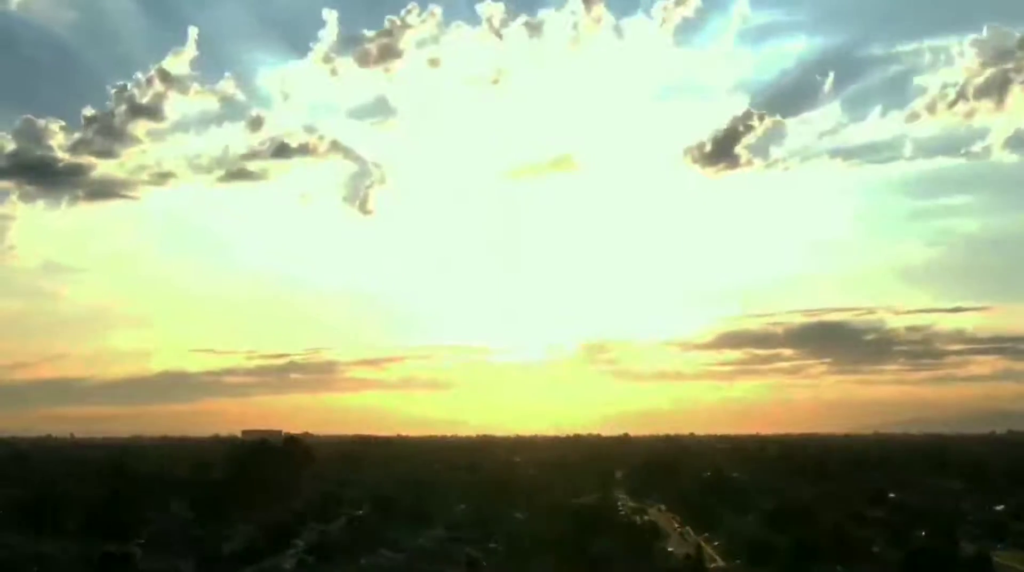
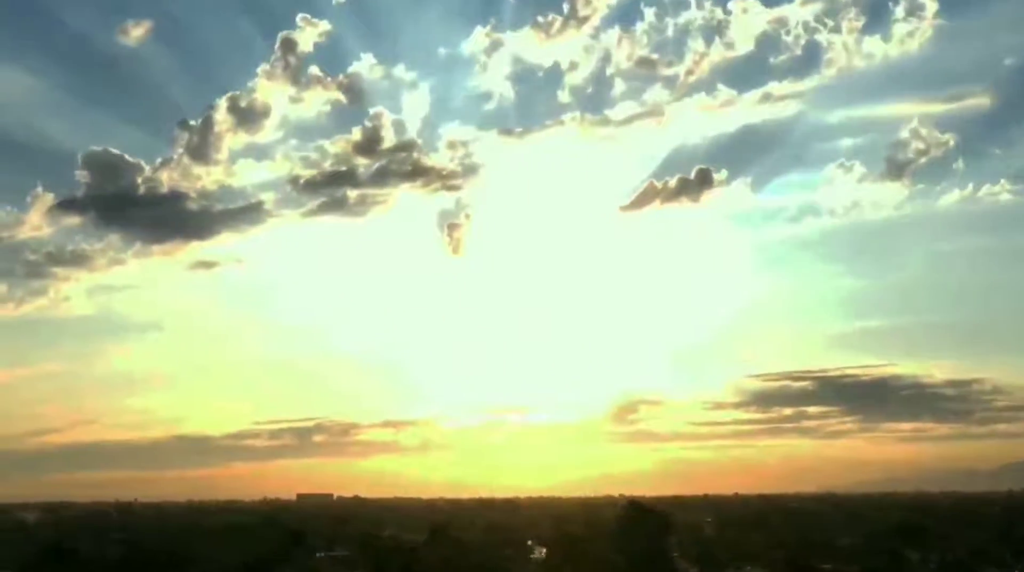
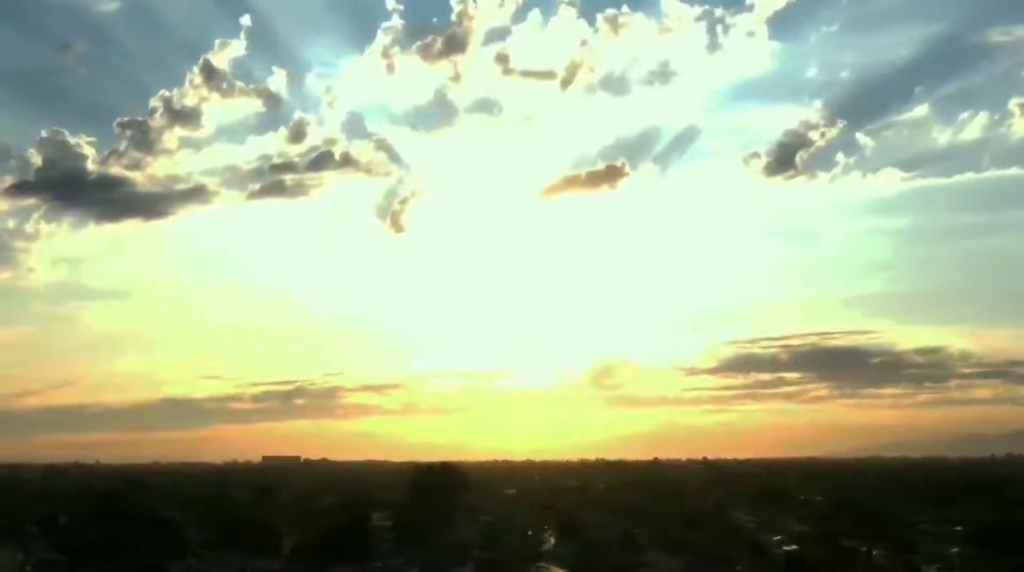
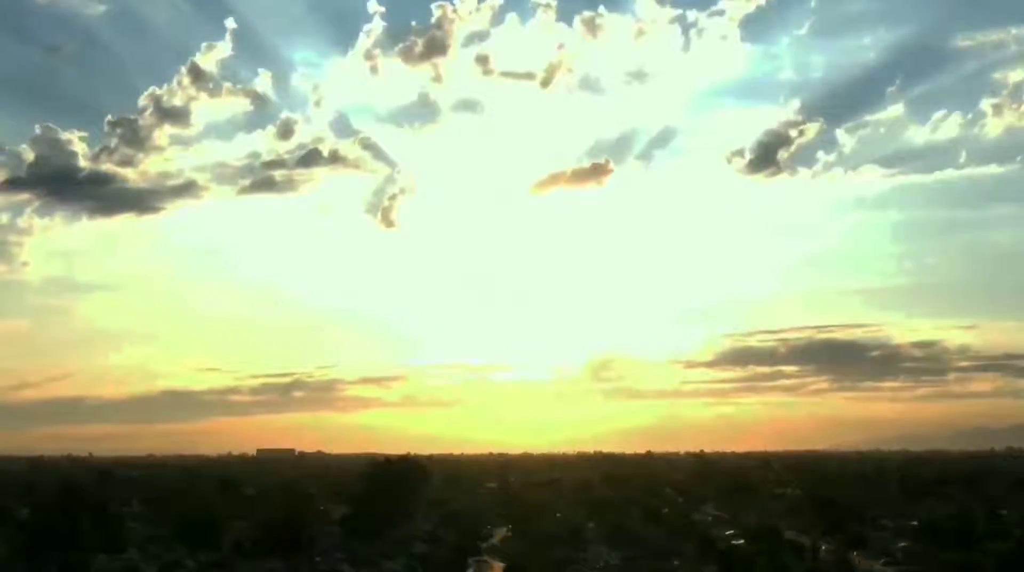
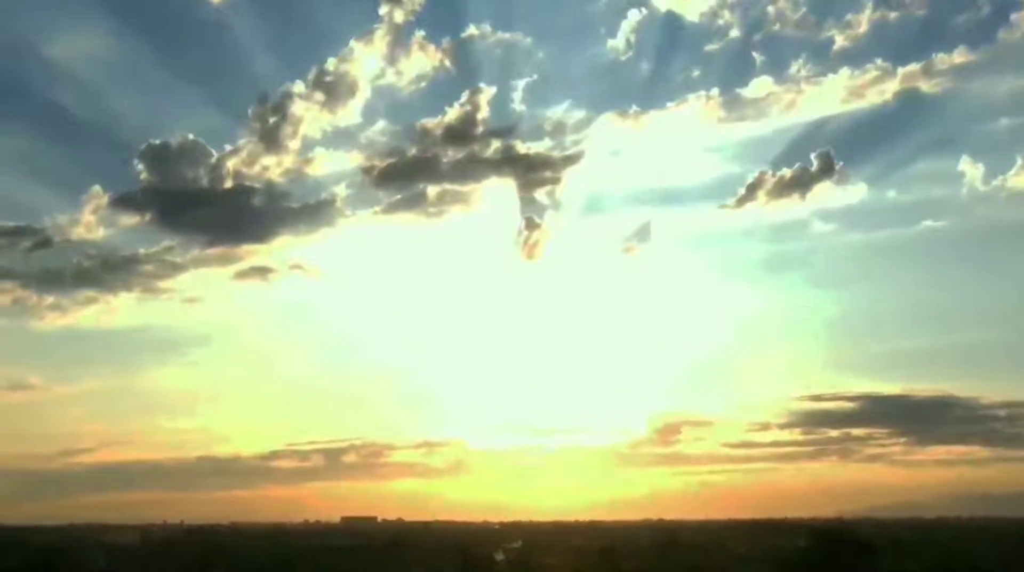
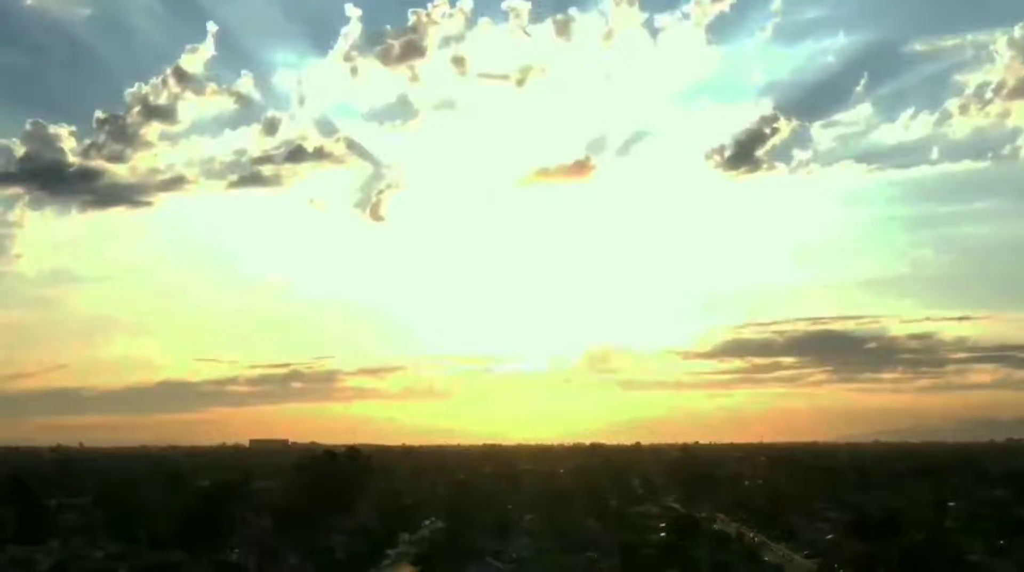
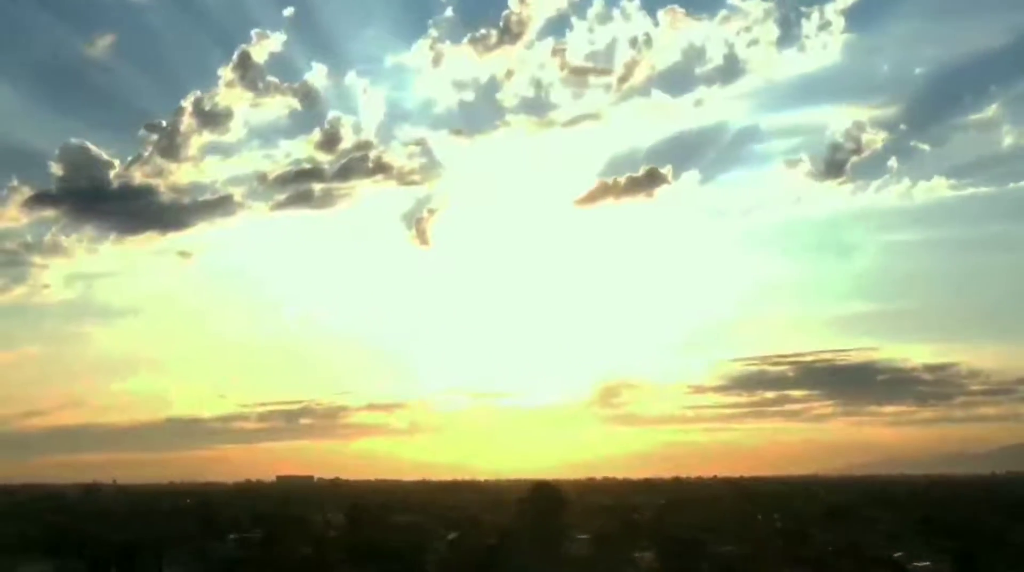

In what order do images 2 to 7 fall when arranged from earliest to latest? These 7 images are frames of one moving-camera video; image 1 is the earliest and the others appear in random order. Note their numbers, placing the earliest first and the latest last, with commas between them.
6, 4, 3, 7, 2, 5
